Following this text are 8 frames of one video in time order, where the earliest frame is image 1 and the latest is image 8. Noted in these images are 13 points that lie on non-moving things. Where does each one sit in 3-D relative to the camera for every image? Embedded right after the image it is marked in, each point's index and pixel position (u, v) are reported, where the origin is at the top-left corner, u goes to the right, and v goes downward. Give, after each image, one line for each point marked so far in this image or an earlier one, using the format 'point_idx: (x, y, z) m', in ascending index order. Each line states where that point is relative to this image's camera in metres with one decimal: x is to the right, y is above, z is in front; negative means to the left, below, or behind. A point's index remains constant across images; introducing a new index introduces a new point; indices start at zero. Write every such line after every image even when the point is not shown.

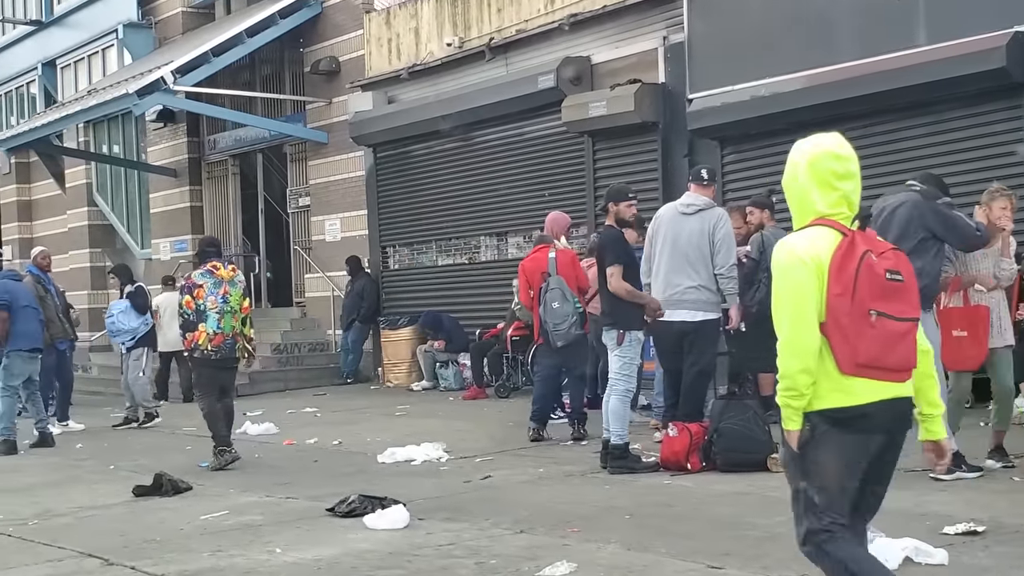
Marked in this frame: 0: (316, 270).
0: (-3.2, +0.3, +18.8) m
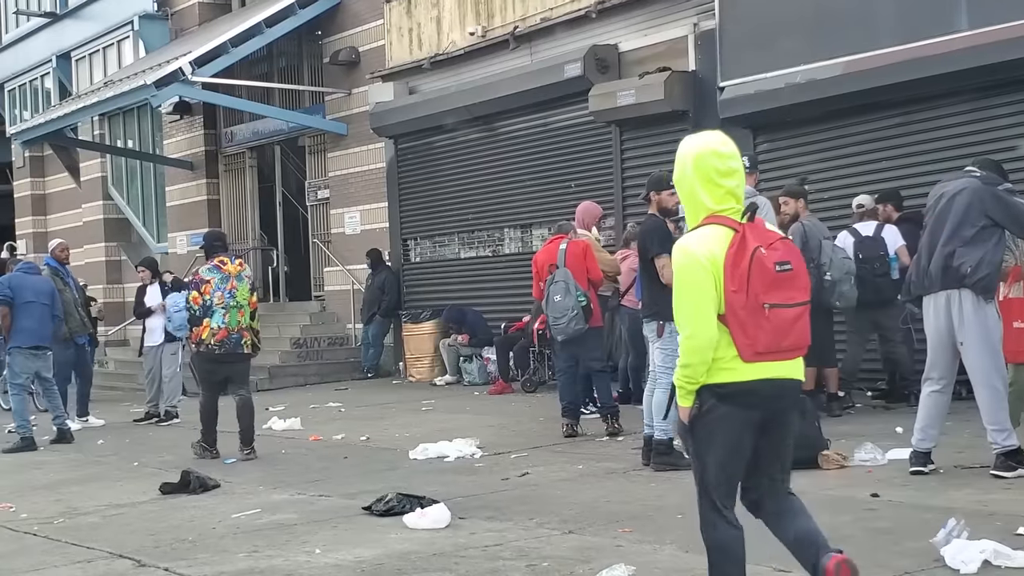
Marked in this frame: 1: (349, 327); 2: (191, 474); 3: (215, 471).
0: (-2.8, +0.4, +18.6) m
1: (-2.6, -0.6, +18.2) m
2: (-2.3, -1.3, +8.5) m
3: (-2.3, -1.4, +9.2) m
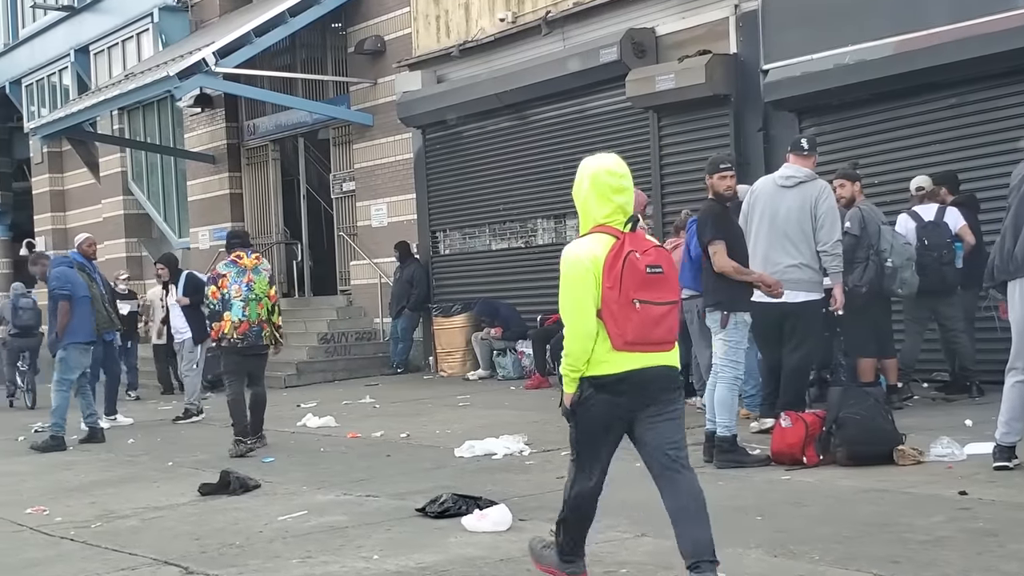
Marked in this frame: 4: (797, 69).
0: (-2.4, +0.5, +18.2) m
1: (-2.1, -0.5, +17.9) m
2: (-1.9, -1.3, +8.1) m
3: (-2.0, -1.4, +8.9) m
4: (+2.9, +2.2, +11.8) m
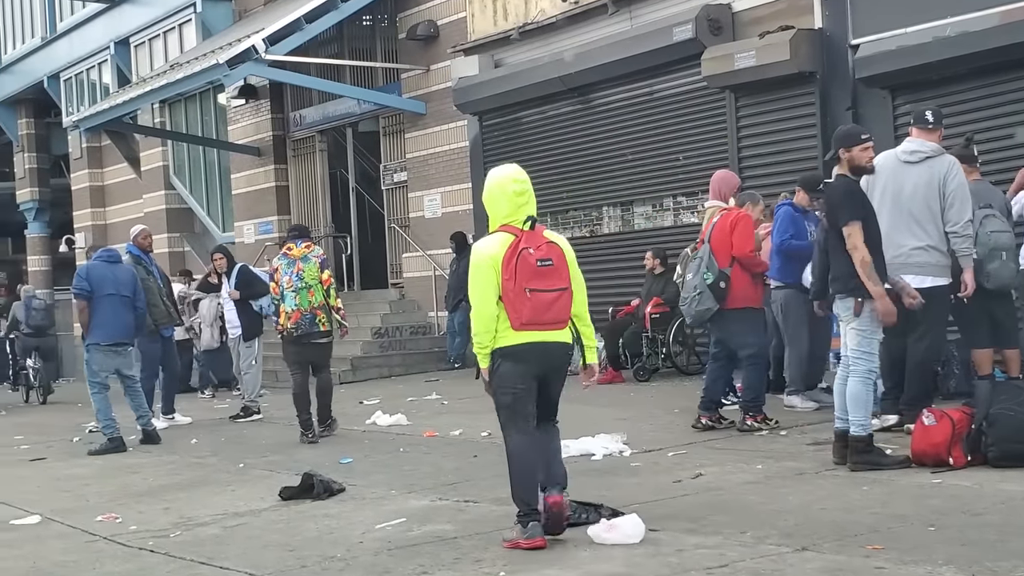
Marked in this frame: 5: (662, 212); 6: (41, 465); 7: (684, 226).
0: (-1.5, +0.6, +17.7) m
1: (-1.2, -0.4, +17.3) m
2: (-1.3, -1.2, +7.6) m
3: (-1.3, -1.3, +8.3) m
4: (+3.6, +2.3, +11.1) m
5: (+1.8, +0.9, +13.7) m
6: (-4.0, -1.5, +10.0) m
7: (+2.0, +0.7, +13.4) m
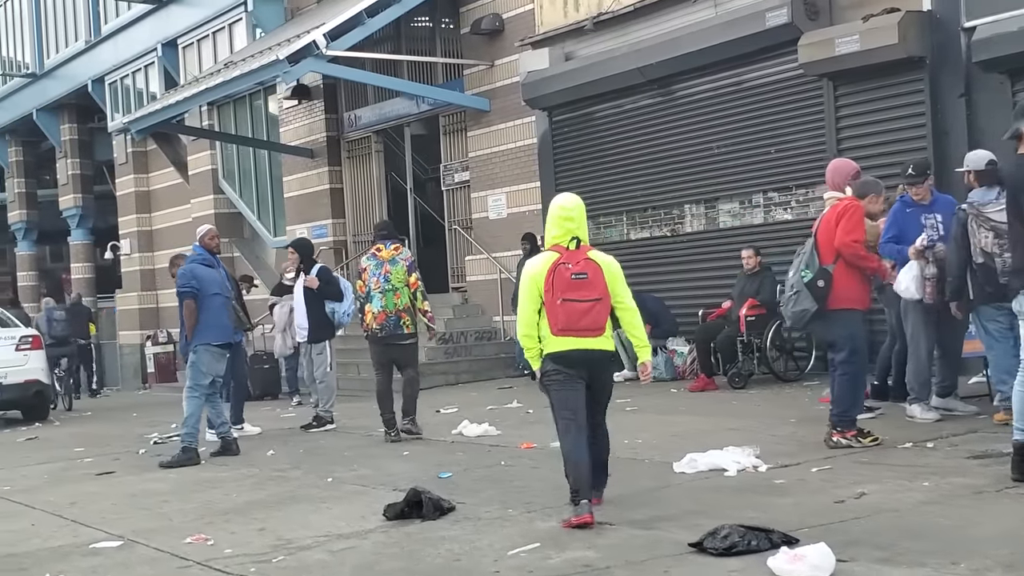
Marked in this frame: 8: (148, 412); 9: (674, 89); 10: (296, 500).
0: (-0.5, +0.5, +17.0) m
1: (-0.2, -0.5, +16.7) m
2: (-0.5, -1.2, +6.9) m
3: (-0.5, -1.3, +7.6) m
4: (+4.4, +2.3, +10.3) m
5: (+2.6, +0.9, +12.9) m
6: (-3.2, -1.5, +9.4) m
7: (+2.9, +0.7, +12.6) m
8: (-4.9, -1.7, +15.8) m
9: (+1.9, +2.3, +13.7) m
10: (-1.4, -1.4, +7.7) m
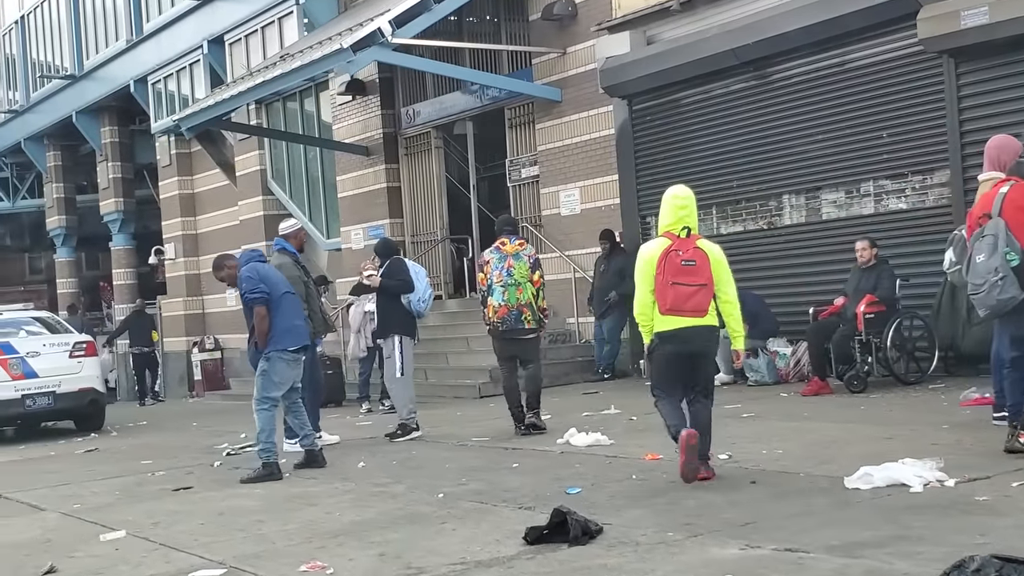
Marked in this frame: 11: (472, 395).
0: (+0.5, +0.5, +16.1) m
1: (+0.8, -0.5, +15.8) m
2: (+0.3, -1.2, +6.0) m
3: (+0.3, -1.3, +6.7) m
4: (+5.3, +2.4, +9.3) m
5: (+3.6, +0.9, +12.0) m
6: (-2.4, -1.5, +8.6) m
7: (+3.8, +0.8, +11.7) m
8: (-3.9, -1.7, +15.1) m
9: (+2.8, +2.4, +12.8) m
10: (-0.6, -1.4, +6.9) m
11: (-0.5, -1.3, +14.5) m
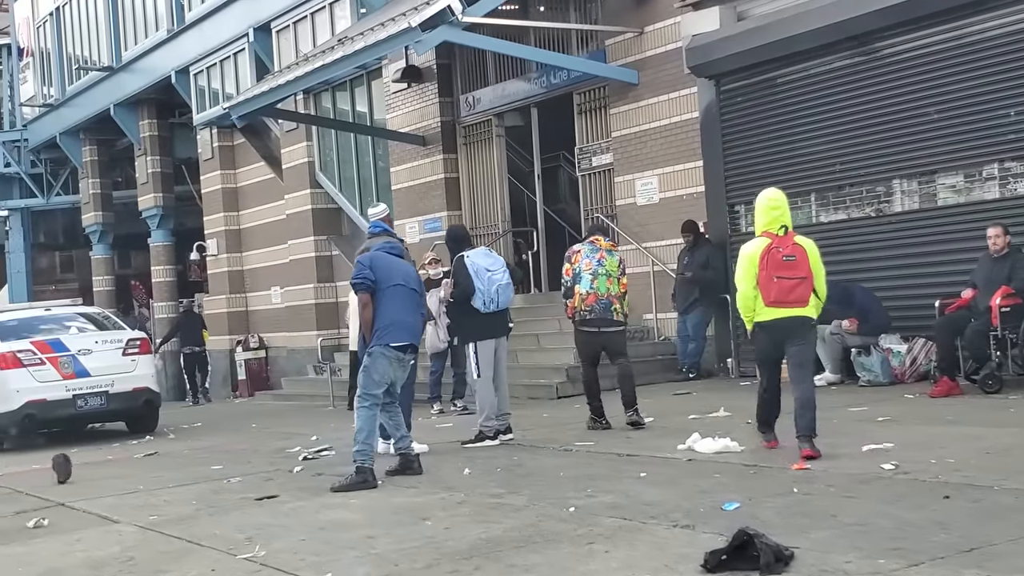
0: (+1.5, +0.6, +15.2) m
1: (+1.7, -0.4, +14.9) m
2: (+1.1, -1.1, +5.1) m
3: (+1.1, -1.2, +5.8) m
4: (+6.1, +2.5, +8.4) m
5: (+4.4, +1.0, +11.0) m
6: (-1.5, -1.5, +7.7) m
7: (+4.7, +0.8, +10.7) m
8: (-3.0, -1.6, +14.2) m
9: (+3.7, +2.4, +11.8) m
10: (+0.2, -1.3, +6.0) m
11: (+0.4, -1.3, +13.7) m
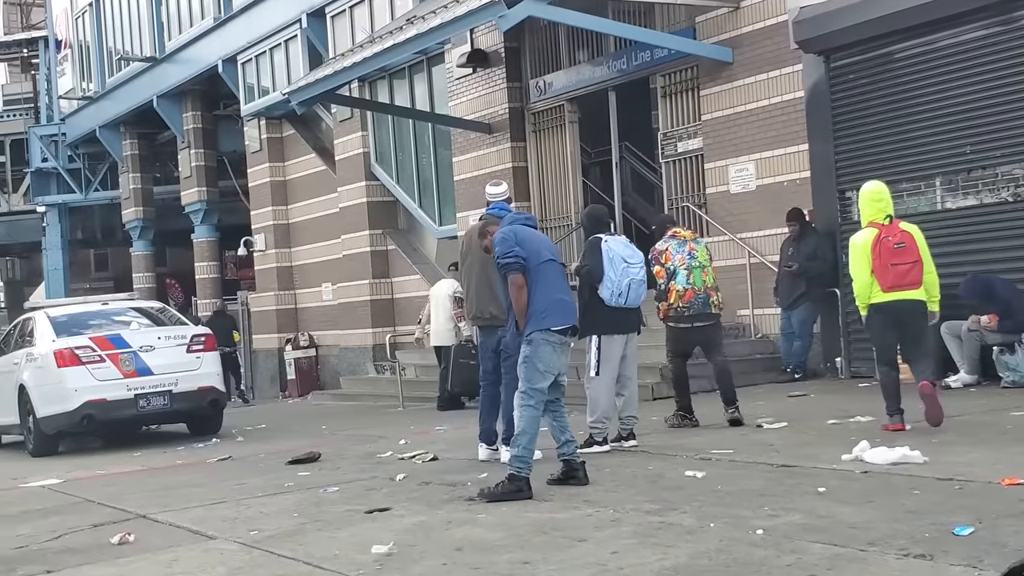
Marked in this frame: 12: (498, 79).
0: (+2.5, +0.7, +14.2) m
1: (+2.8, -0.3, +13.9) m
2: (+1.9, -1.0, +4.1) m
3: (+1.9, -1.1, +4.9) m
4: (+7.0, +2.6, +7.3) m
5: (+5.4, +1.1, +10.0) m
6: (-0.7, -1.4, +6.8) m
7: (+5.6, +0.9, +9.7) m
8: (-2.0, -1.5, +13.3) m
9: (+4.7, +2.5, +10.8) m
10: (+1.0, -1.2, +5.0) m
11: (+1.4, -1.2, +12.7) m
12: (-0.2, +3.2, +17.8) m
